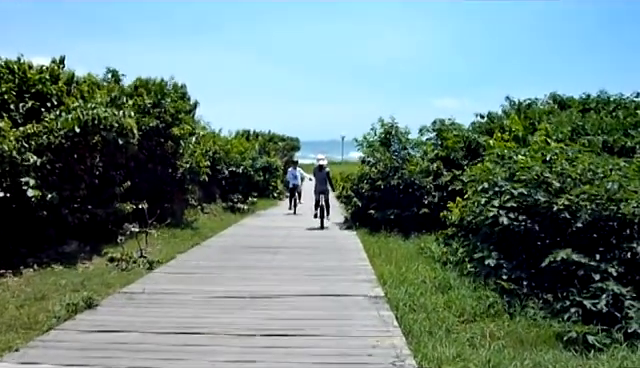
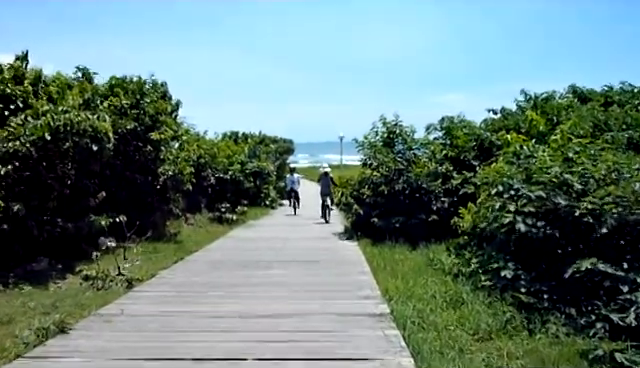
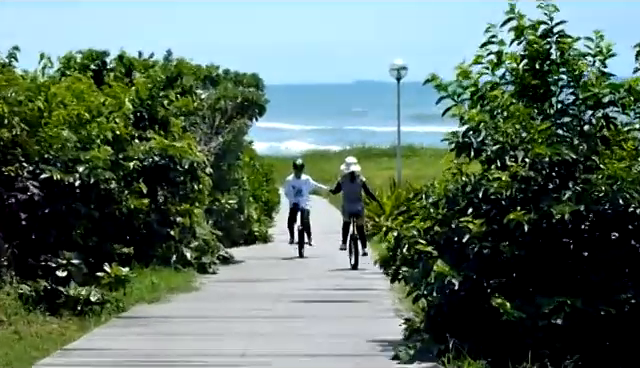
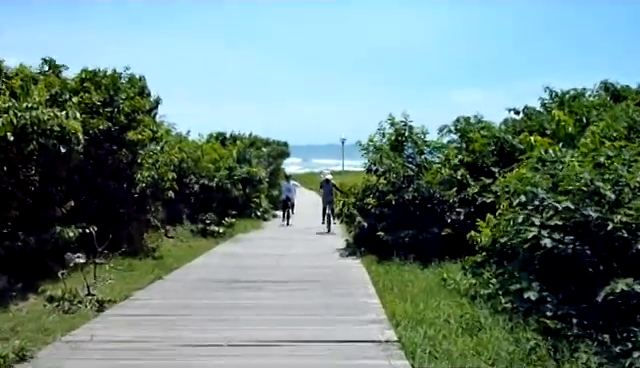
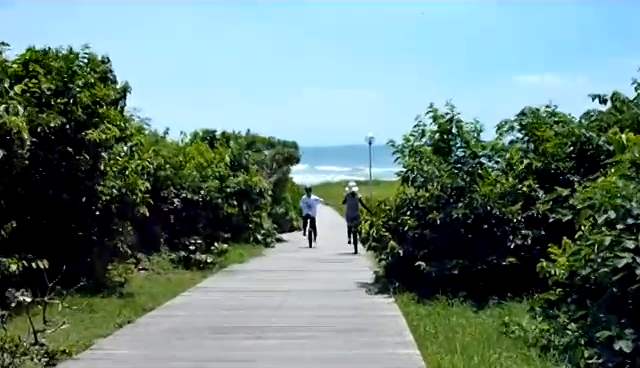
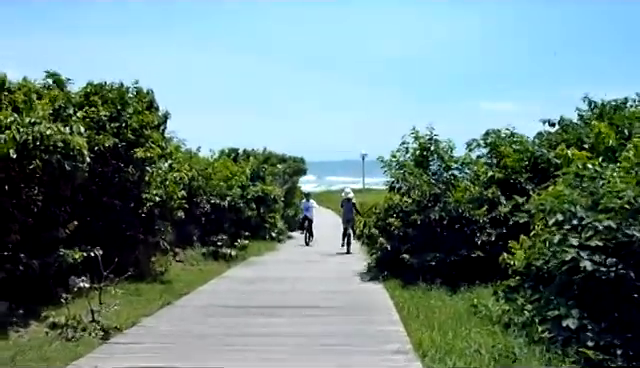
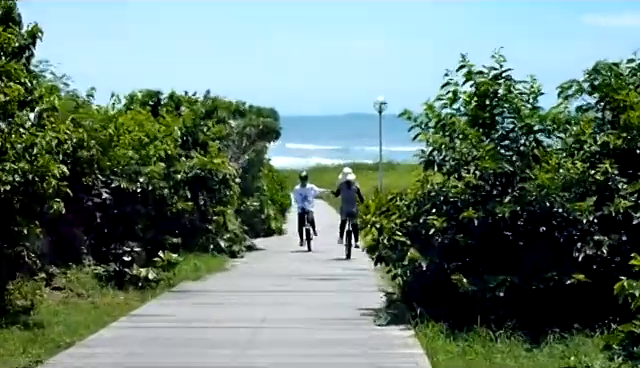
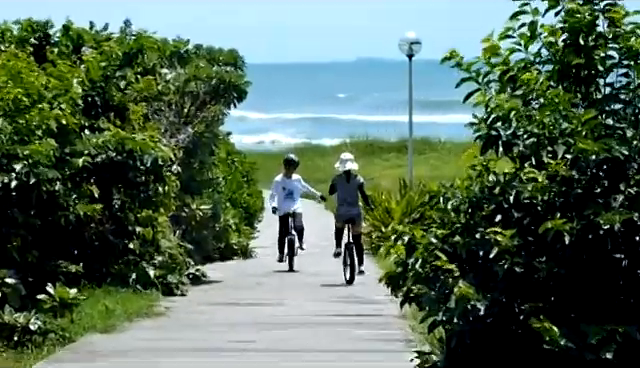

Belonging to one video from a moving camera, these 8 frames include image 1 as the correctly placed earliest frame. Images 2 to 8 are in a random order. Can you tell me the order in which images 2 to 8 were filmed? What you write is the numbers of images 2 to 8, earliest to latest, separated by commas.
2, 4, 6, 5, 7, 3, 8
